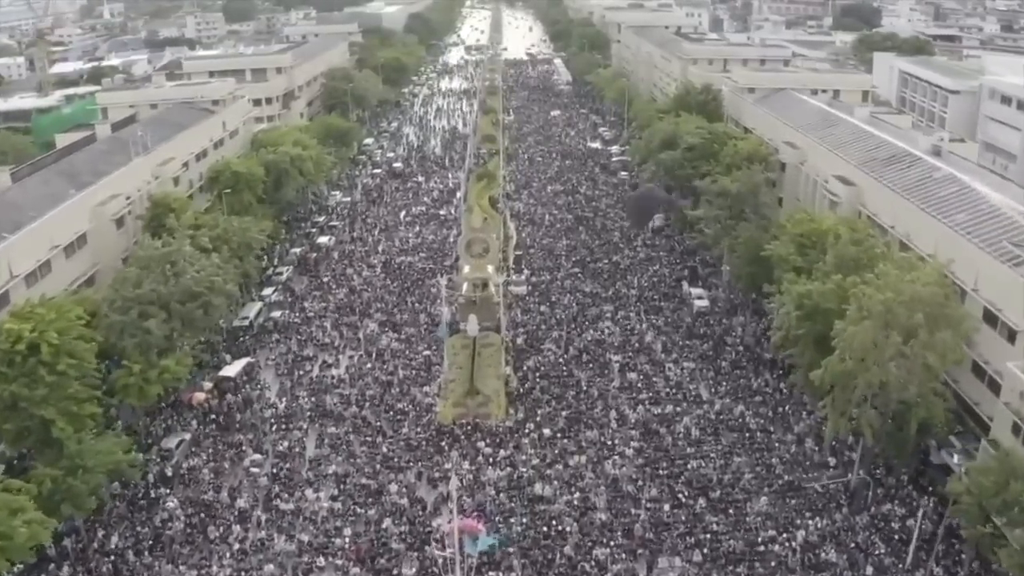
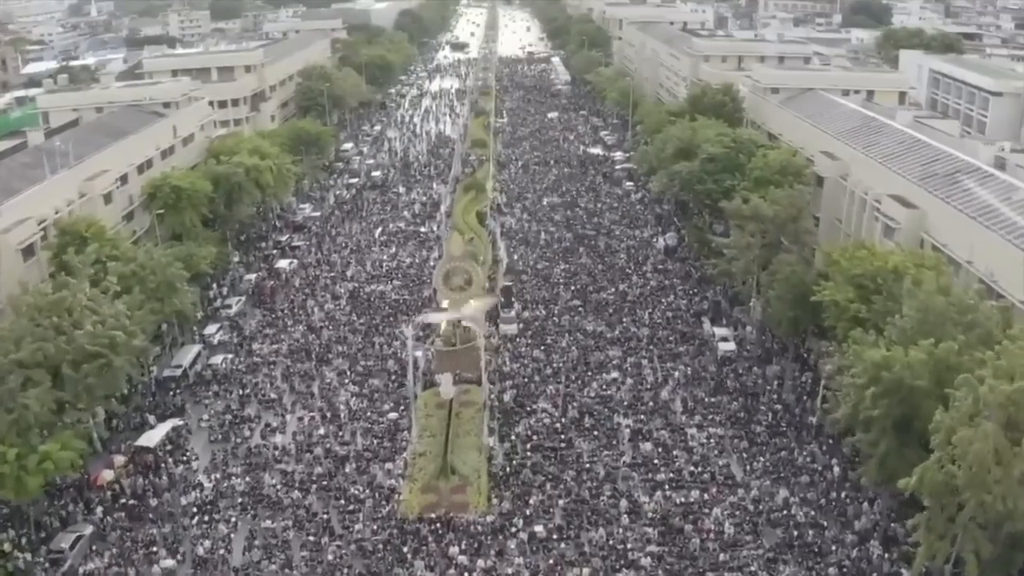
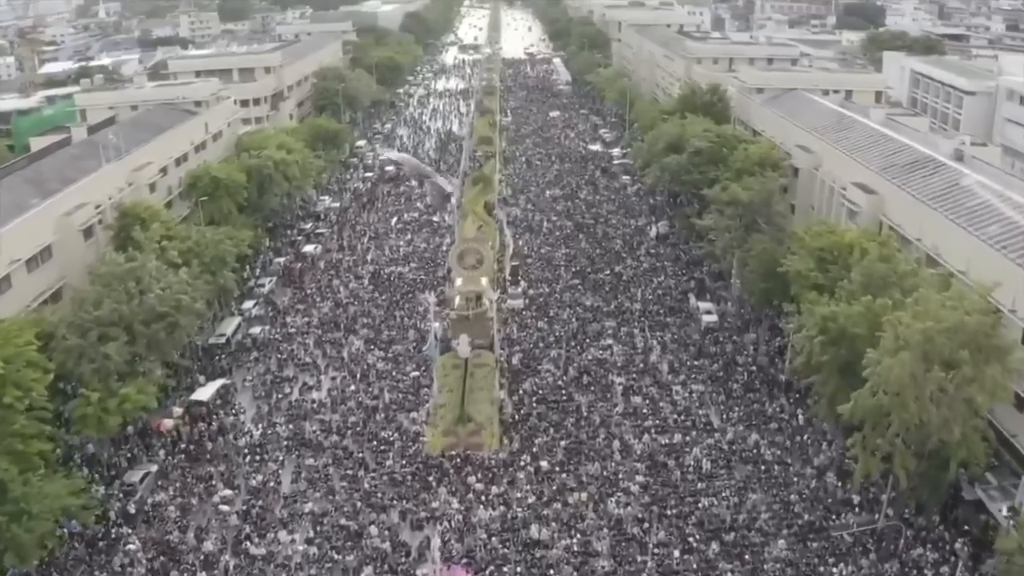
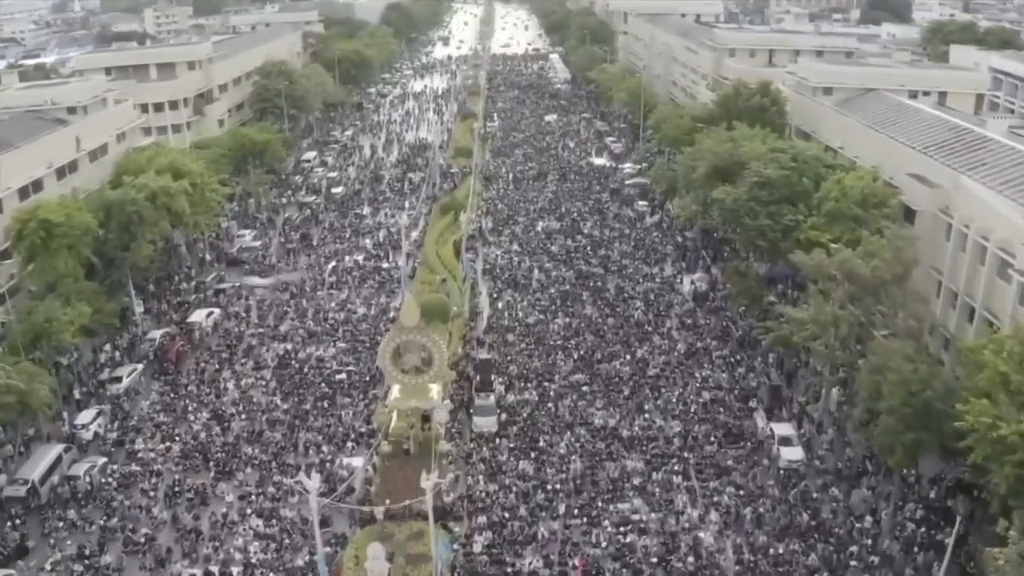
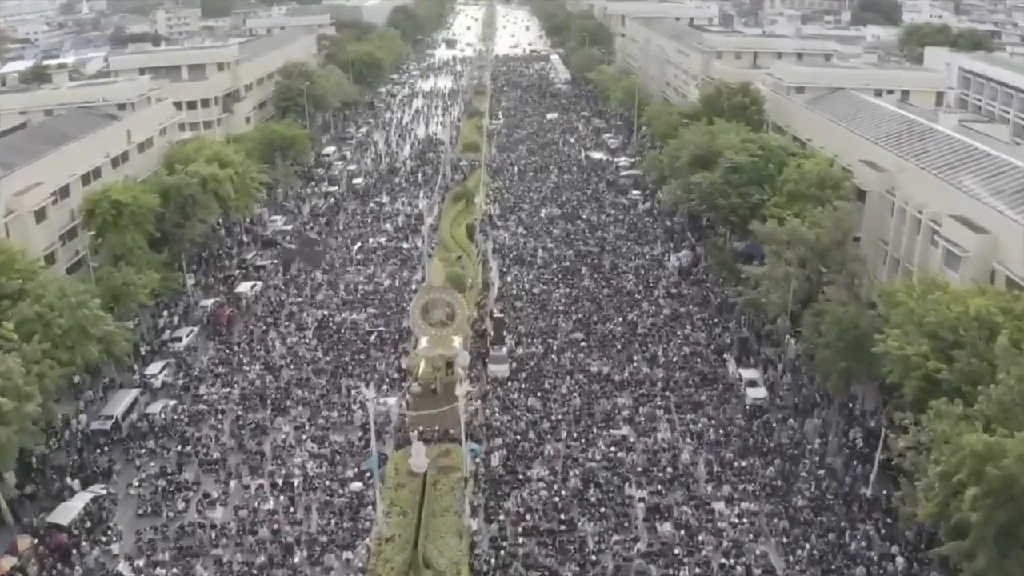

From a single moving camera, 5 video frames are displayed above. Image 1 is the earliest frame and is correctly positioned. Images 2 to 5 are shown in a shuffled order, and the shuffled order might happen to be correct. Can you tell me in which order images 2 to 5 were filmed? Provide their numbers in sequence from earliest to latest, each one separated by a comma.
3, 2, 5, 4
